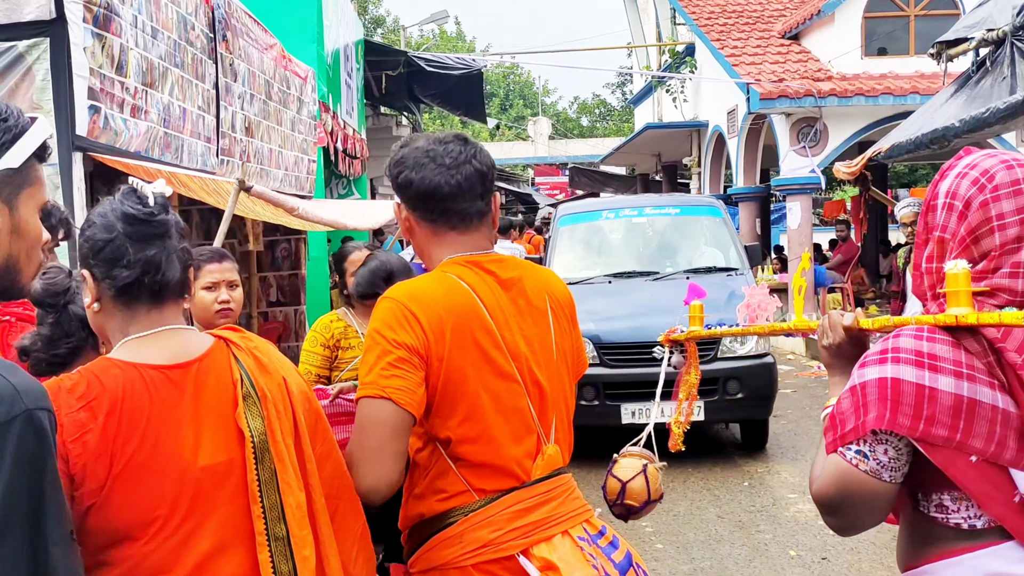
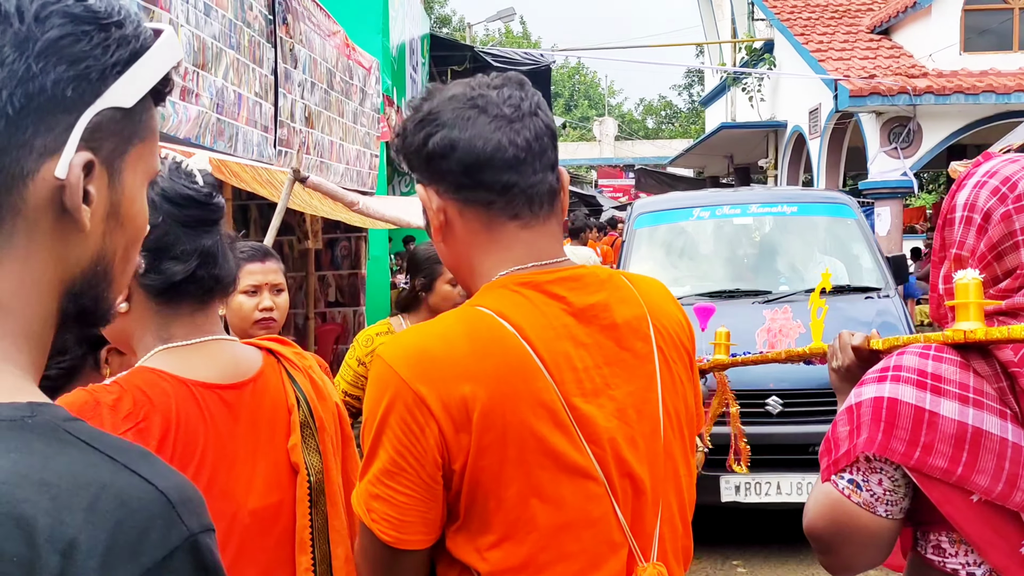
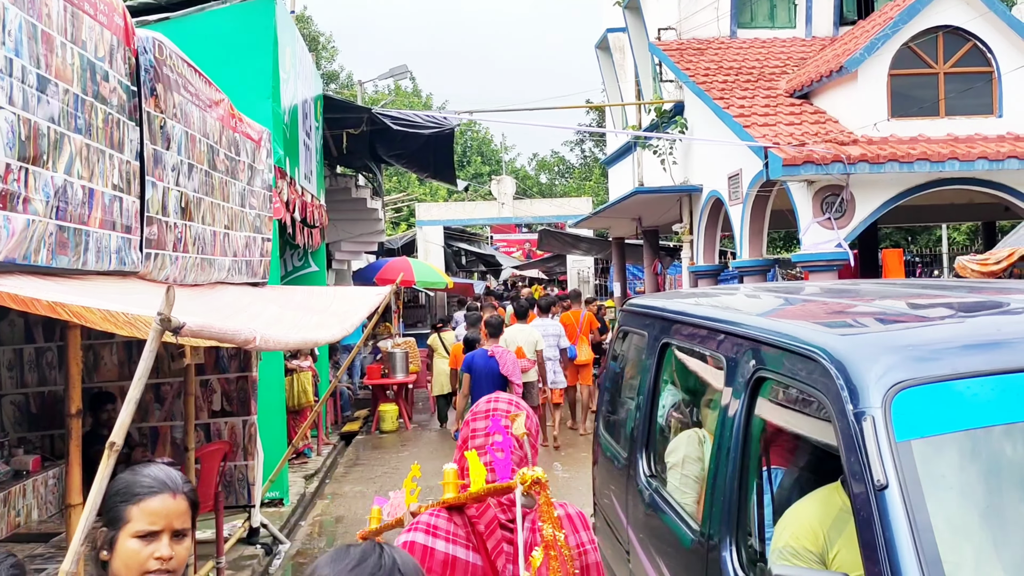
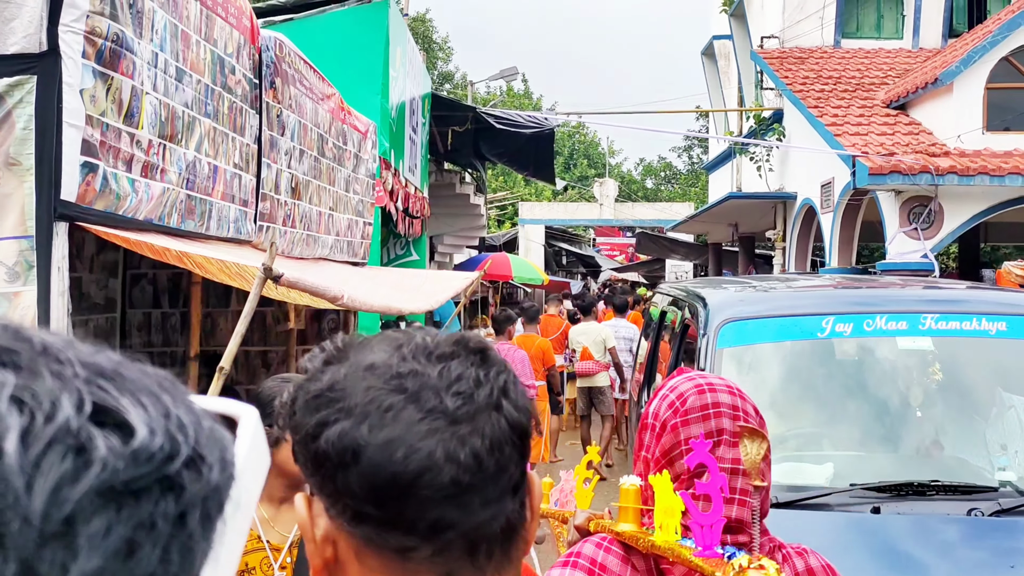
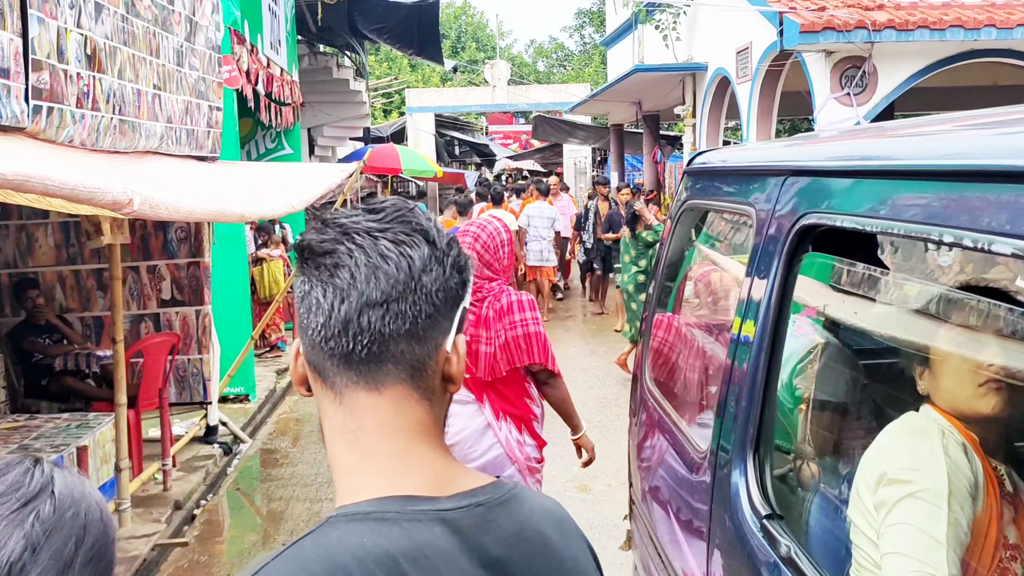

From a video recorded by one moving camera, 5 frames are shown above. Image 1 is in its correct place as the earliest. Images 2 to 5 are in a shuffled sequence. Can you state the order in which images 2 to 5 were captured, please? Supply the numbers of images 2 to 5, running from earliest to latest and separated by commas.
2, 4, 3, 5
